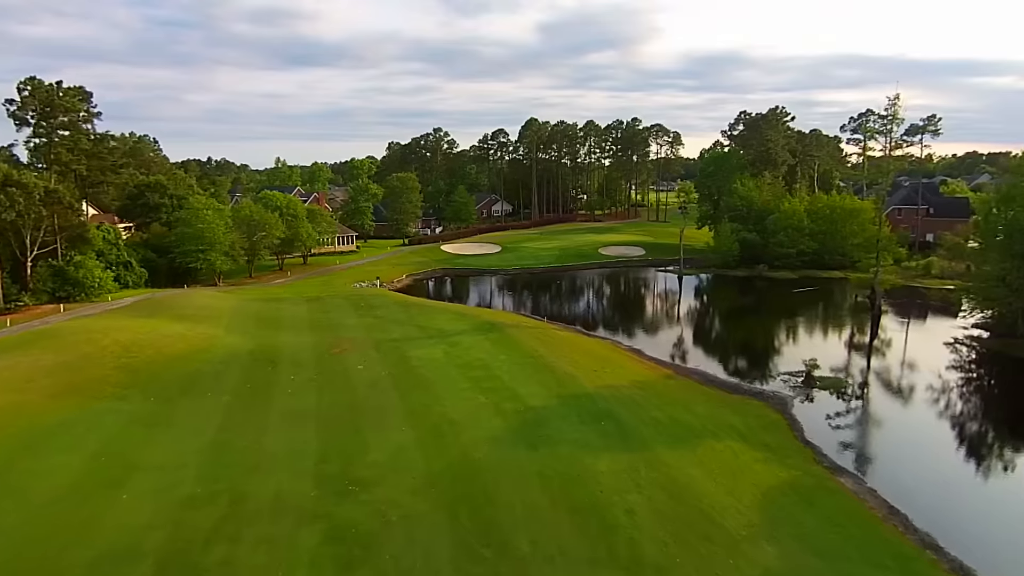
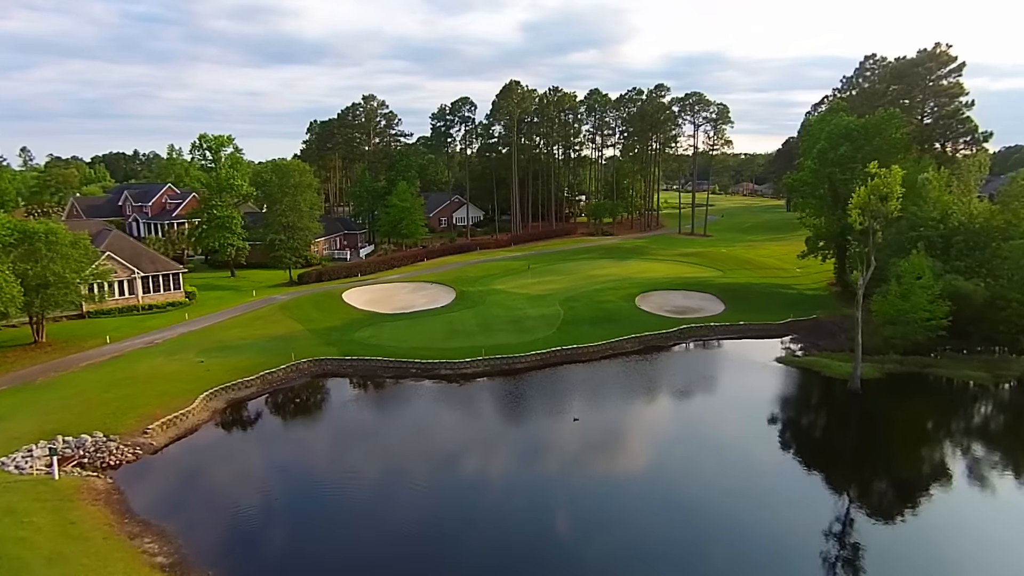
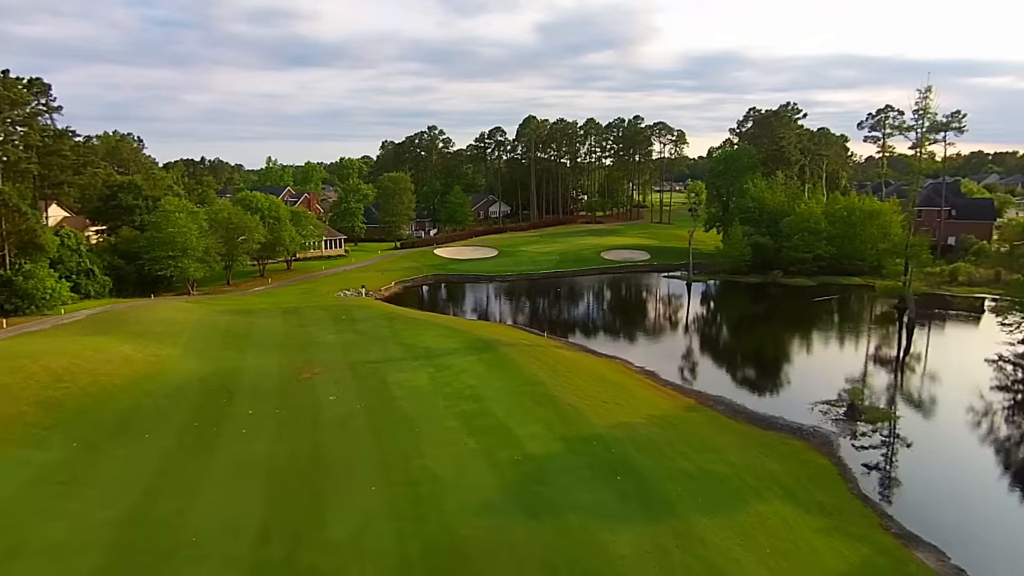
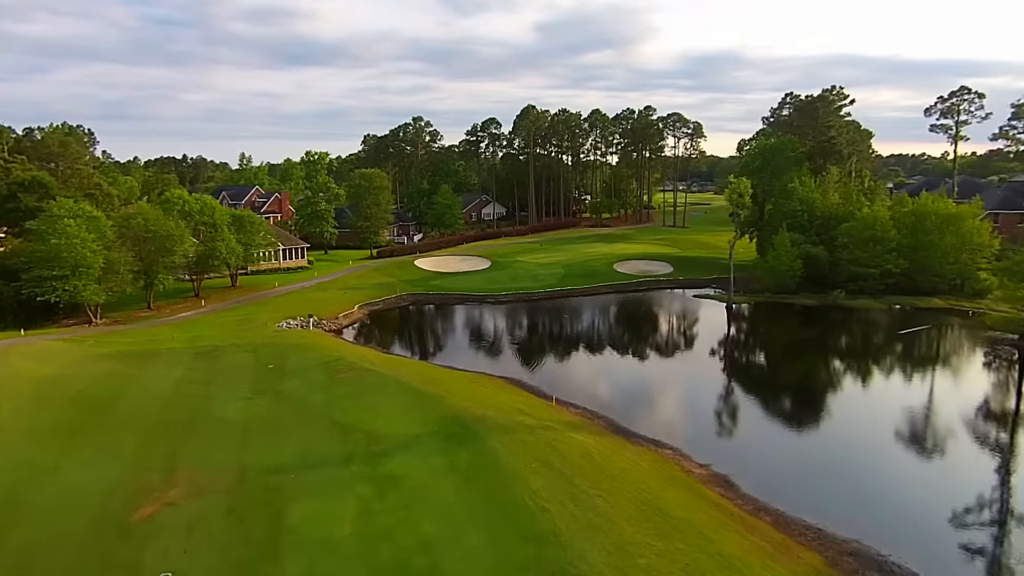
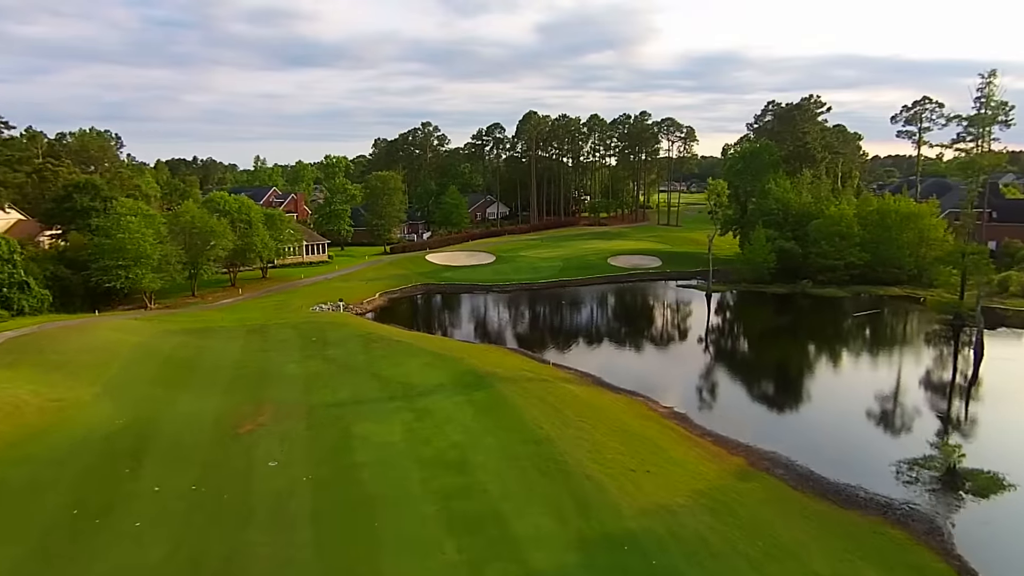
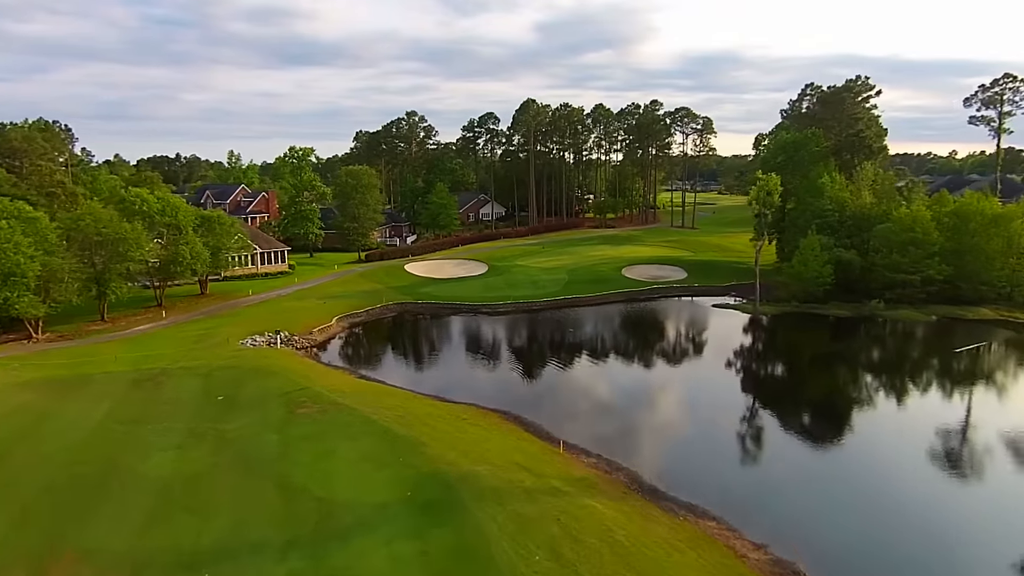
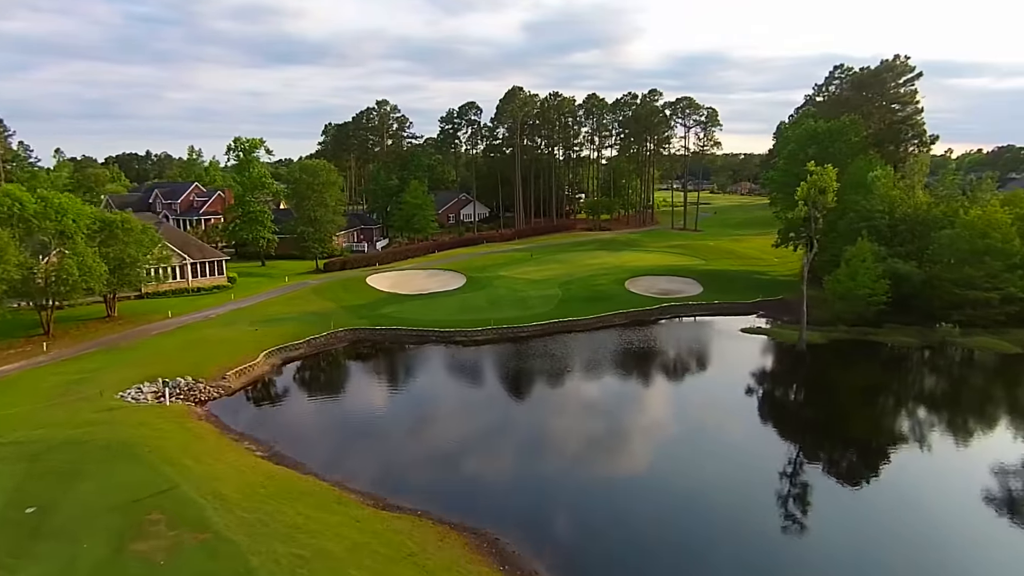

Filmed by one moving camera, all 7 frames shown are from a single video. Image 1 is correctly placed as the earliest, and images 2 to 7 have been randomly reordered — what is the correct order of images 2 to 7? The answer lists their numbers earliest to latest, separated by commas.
3, 5, 4, 6, 7, 2
